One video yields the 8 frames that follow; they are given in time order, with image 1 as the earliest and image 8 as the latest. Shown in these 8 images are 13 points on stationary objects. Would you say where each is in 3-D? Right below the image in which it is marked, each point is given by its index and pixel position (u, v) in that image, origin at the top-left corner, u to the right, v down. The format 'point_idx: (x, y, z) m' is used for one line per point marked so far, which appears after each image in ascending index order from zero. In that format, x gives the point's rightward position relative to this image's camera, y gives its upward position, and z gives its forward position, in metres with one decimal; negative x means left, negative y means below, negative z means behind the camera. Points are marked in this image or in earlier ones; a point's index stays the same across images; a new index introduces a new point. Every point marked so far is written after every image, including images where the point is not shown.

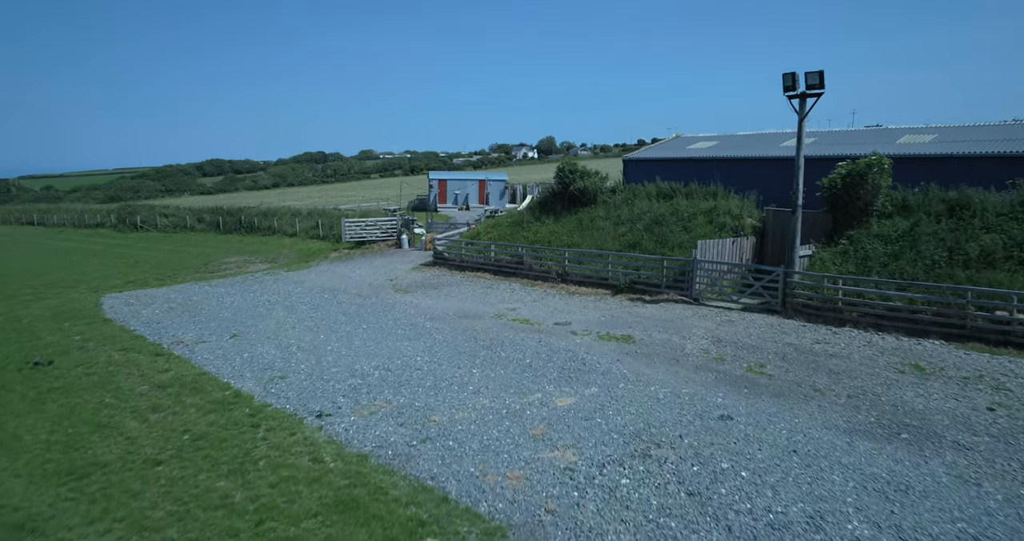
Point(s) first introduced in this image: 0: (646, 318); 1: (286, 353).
0: (+3.9, -1.4, +16.8) m
1: (-6.1, -2.2, +15.3) m
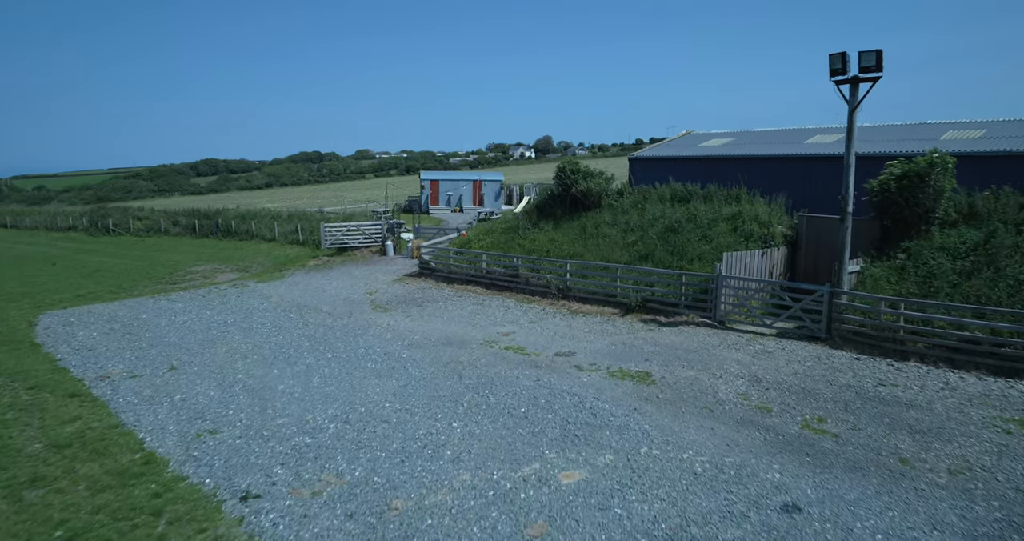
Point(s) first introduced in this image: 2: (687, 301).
0: (+3.8, -1.9, +14.0) m
1: (-6.2, -2.7, +12.5) m
2: (+5.0, -0.9, +16.3) m
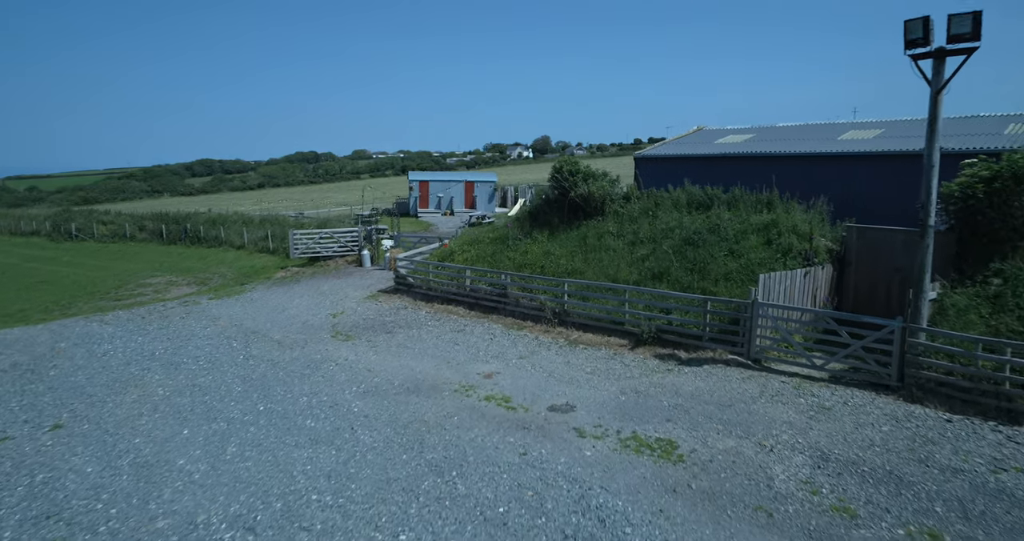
0: (+3.4, -2.5, +10.9) m
1: (-6.6, -3.3, +9.3) m
2: (+4.6, -1.5, +13.1) m
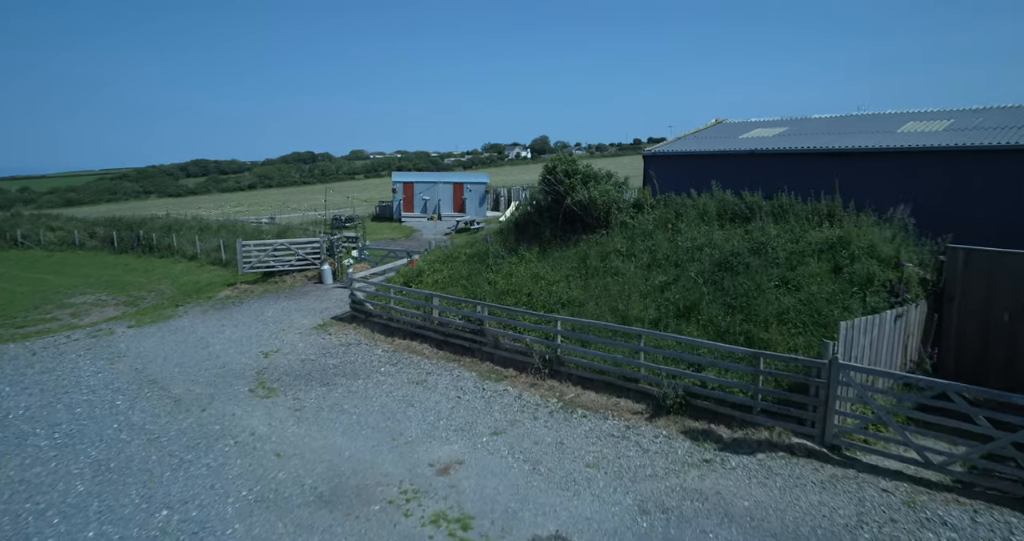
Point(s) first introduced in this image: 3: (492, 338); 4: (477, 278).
0: (+2.9, -3.2, +6.9) m
1: (-7.1, -4.0, +5.3) m
2: (+4.1, -2.1, +9.2) m
3: (-0.5, -1.5, +13.1) m
4: (-0.9, -0.2, +15.1) m
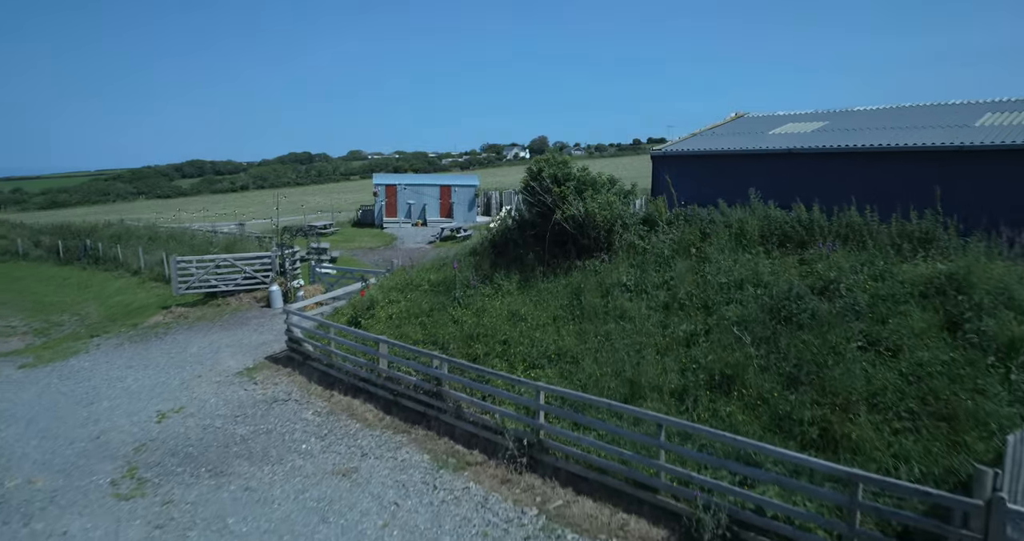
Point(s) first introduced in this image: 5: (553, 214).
0: (+2.3, -3.9, +3.4) m
1: (-7.6, -4.7, +1.8) m
2: (+3.6, -2.8, +5.7) m
3: (-1.0, -2.2, +9.6) m
4: (-1.5, -0.9, +11.6) m
5: (+0.8, +1.1, +11.5) m
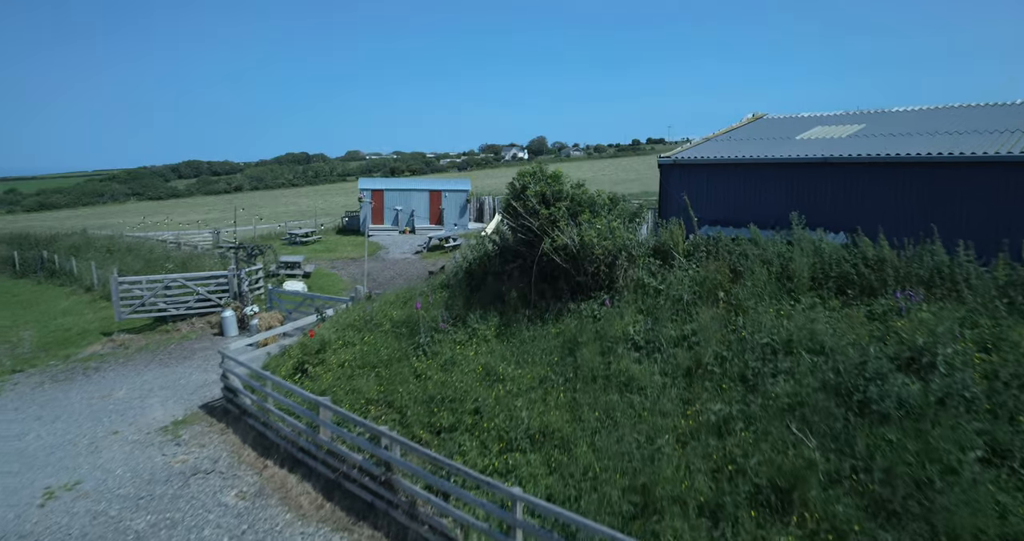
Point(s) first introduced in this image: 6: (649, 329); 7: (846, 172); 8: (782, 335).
0: (+2.0, -4.5, +1.1) m
1: (-8.0, -5.3, -0.5) m
2: (+3.2, -3.5, +3.4) m
3: (-1.4, -2.9, +7.3) m
4: (-1.8, -1.6, +9.3) m
5: (+0.5, +0.5, +9.2) m
6: (+1.8, -0.8, +7.7) m
7: (+6.2, +1.8, +10.7) m
8: (+3.1, -0.7, +6.7) m
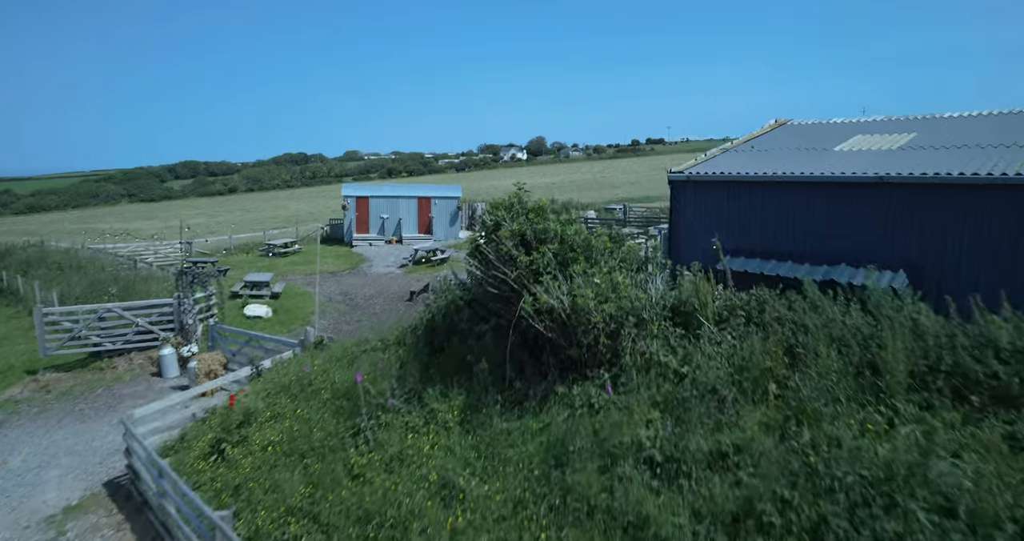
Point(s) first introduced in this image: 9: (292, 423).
0: (+1.6, -5.3, -1.2) m
1: (-8.3, -6.1, -2.8) m
2: (+2.9, -4.3, +1.1) m
3: (-1.7, -3.7, +4.9) m
4: (-2.2, -2.3, +7.0) m
5: (+0.1, -0.3, +6.9) m
6: (+1.5, -1.5, +5.4) m
7: (+5.9, +1.0, +8.4) m
8: (+2.8, -1.5, +4.3) m
9: (-3.1, -2.1, +8.2) m
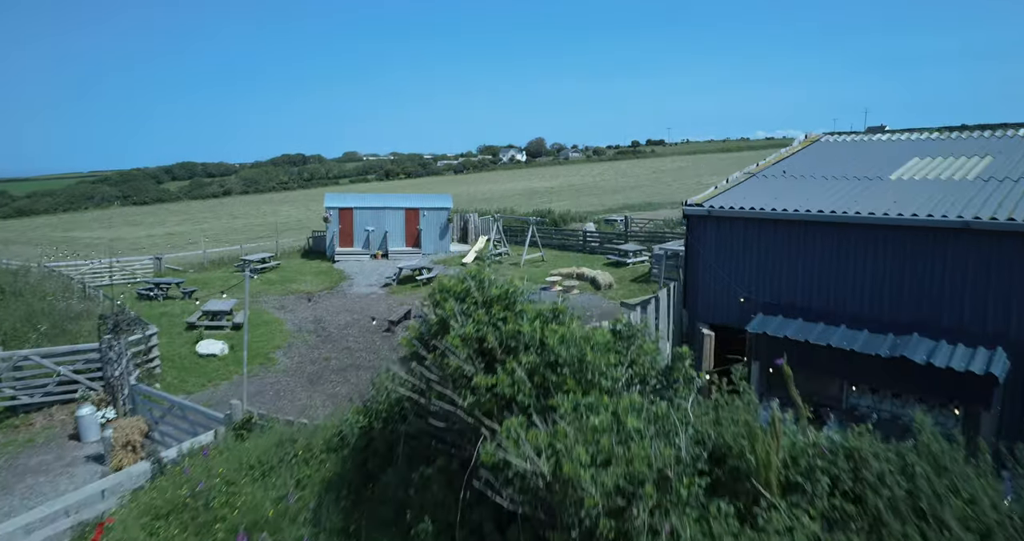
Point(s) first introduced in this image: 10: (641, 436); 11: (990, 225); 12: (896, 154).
0: (+1.3, -6.3, -3.5) m
1: (-8.7, -7.1, -5.1) m
2: (+2.5, -5.2, -1.2) m
3: (-2.1, -4.6, +2.7) m
4: (-2.6, -3.3, +4.7) m
5: (-0.3, -1.3, +4.6) m
6: (+1.1, -2.5, +3.1) m
7: (+5.5, +0.1, +6.1) m
8: (+2.4, -2.4, +2.1) m
9: (-3.5, -3.1, +5.9) m
10: (+1.0, -1.1, +4.3) m
11: (+5.6, +0.4, +6.4) m
12: (+7.2, +2.2, +10.7) m
